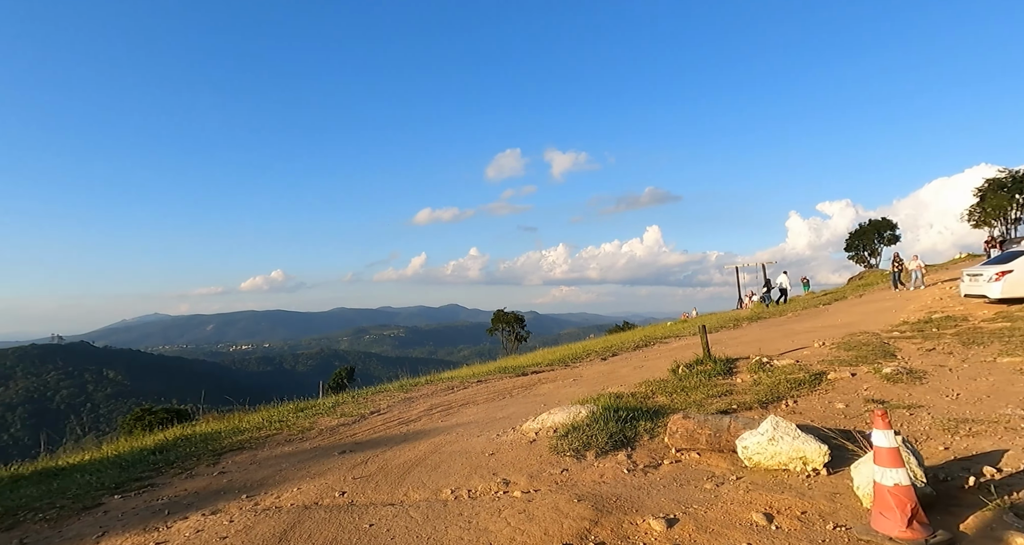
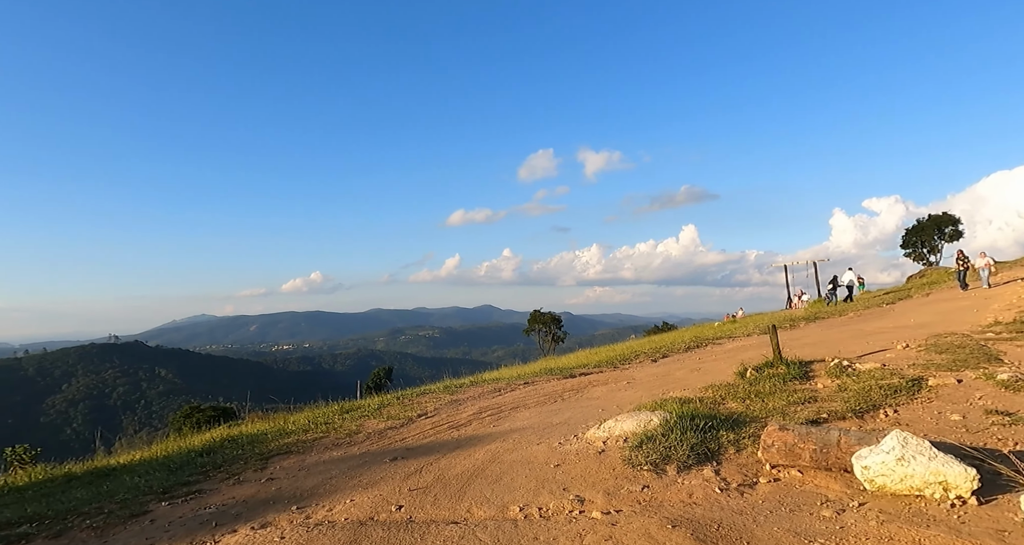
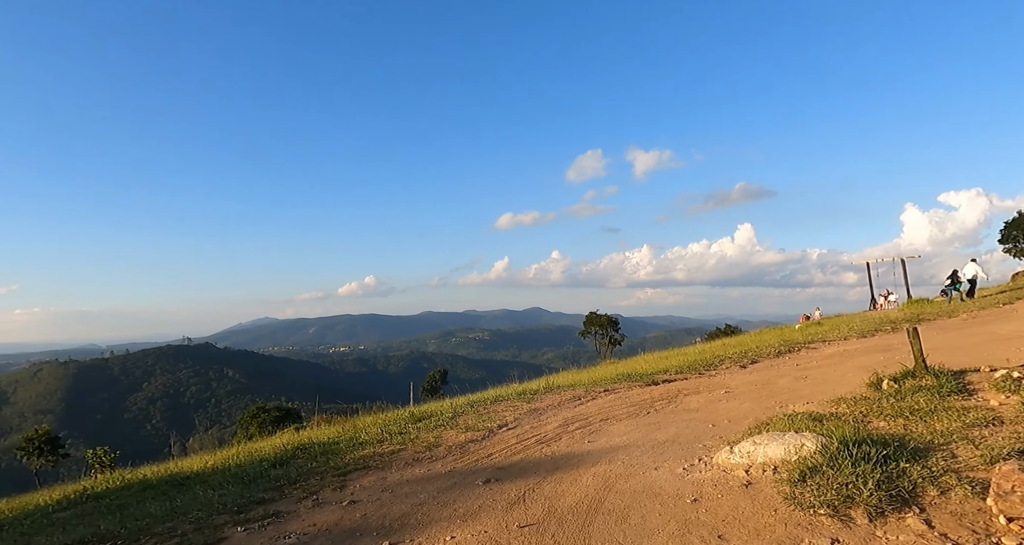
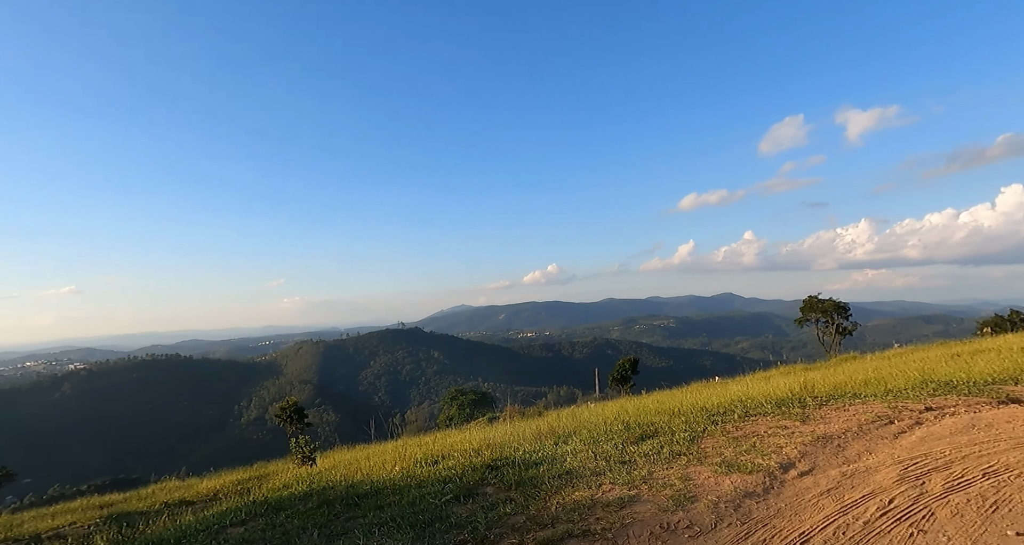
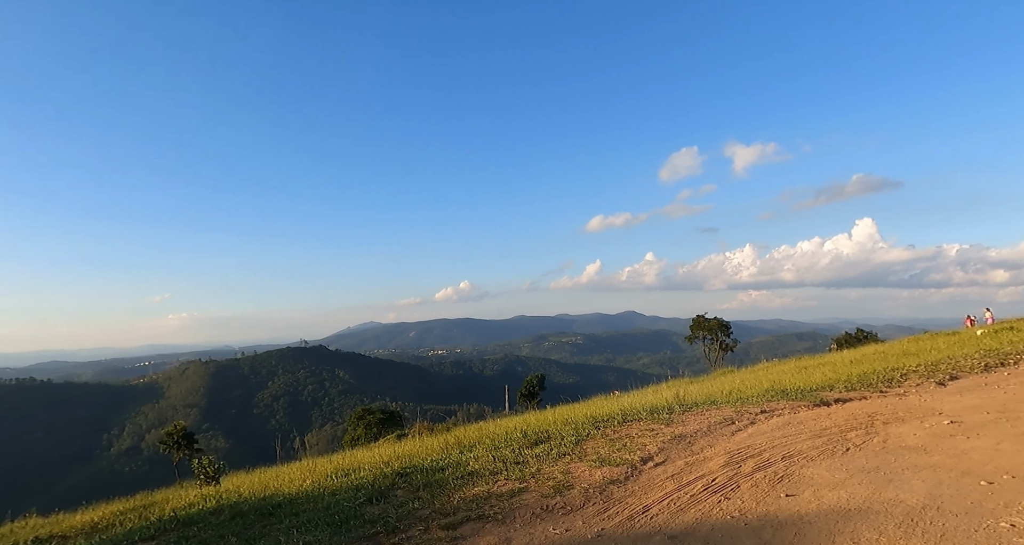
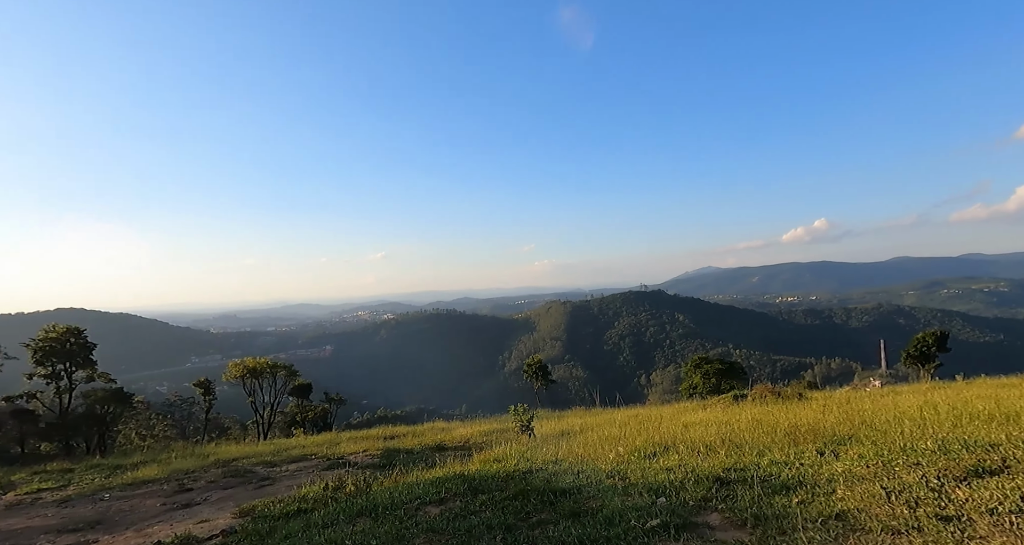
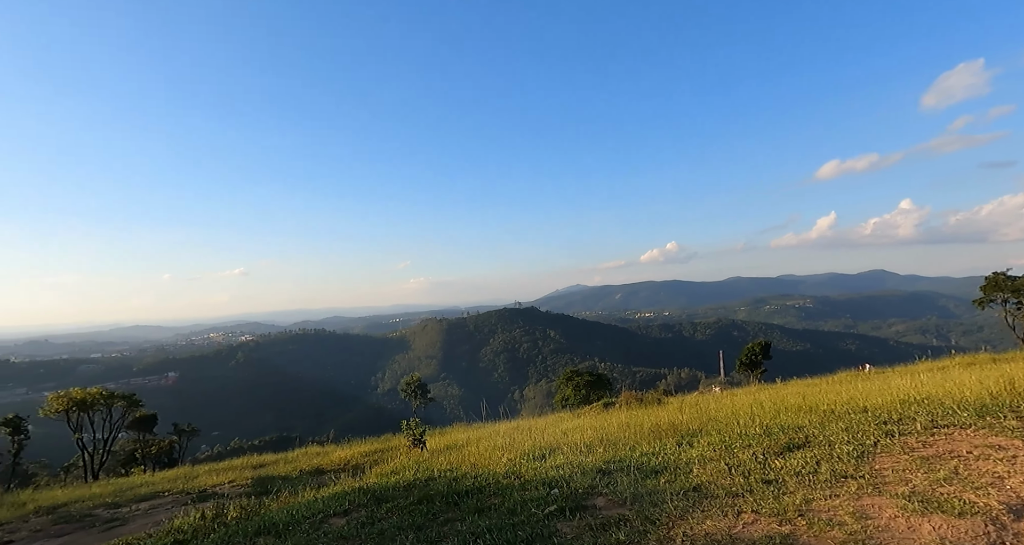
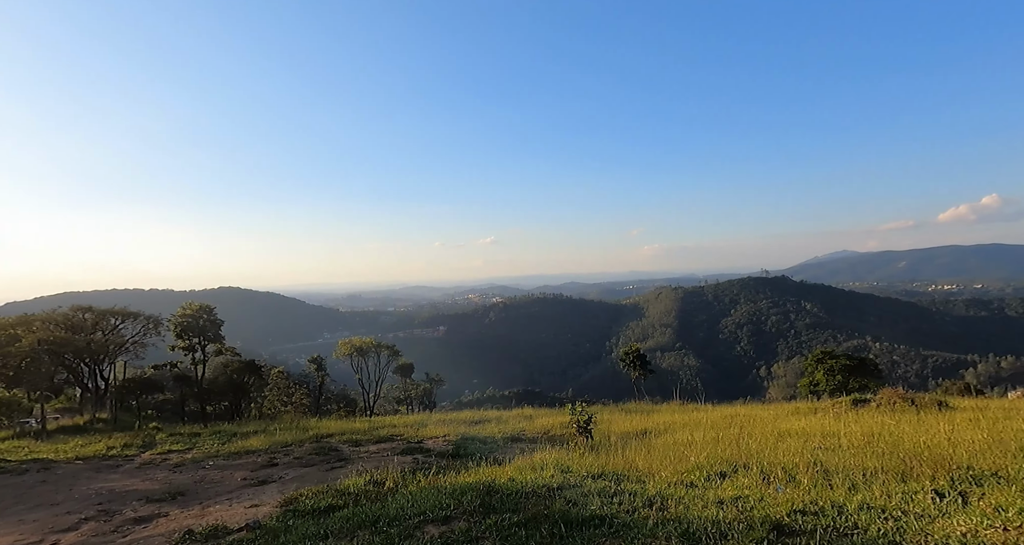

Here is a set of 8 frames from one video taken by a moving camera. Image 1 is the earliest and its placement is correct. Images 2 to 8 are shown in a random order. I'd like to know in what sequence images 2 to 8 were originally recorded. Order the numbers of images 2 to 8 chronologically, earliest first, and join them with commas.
2, 3, 5, 4, 7, 6, 8
